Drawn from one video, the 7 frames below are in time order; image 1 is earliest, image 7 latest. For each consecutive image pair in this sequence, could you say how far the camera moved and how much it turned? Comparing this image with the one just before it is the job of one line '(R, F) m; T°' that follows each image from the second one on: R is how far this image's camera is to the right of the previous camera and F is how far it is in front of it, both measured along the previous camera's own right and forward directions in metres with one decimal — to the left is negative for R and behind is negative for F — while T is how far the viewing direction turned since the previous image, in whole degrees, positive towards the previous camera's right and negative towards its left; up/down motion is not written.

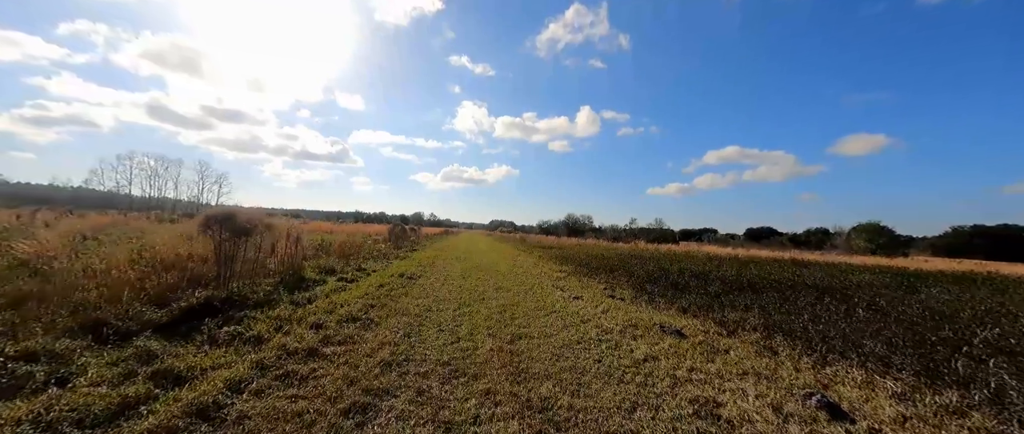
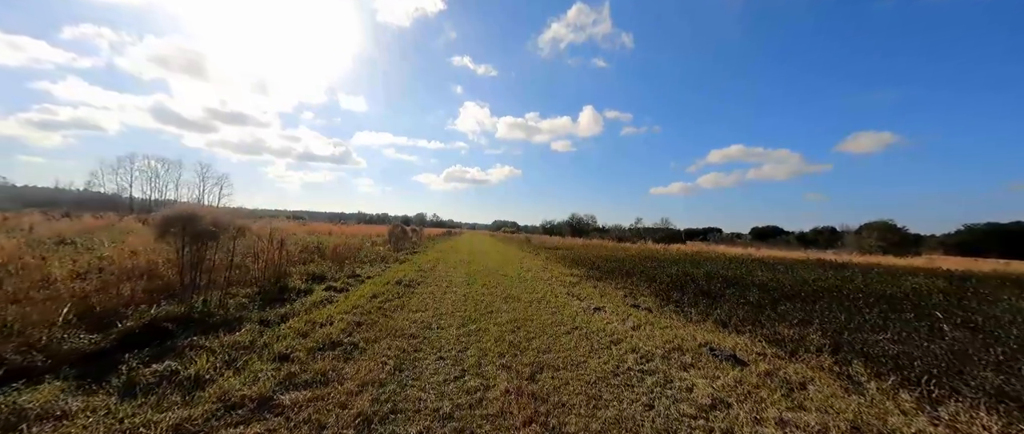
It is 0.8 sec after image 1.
(-0.2, +1.3) m; 0°
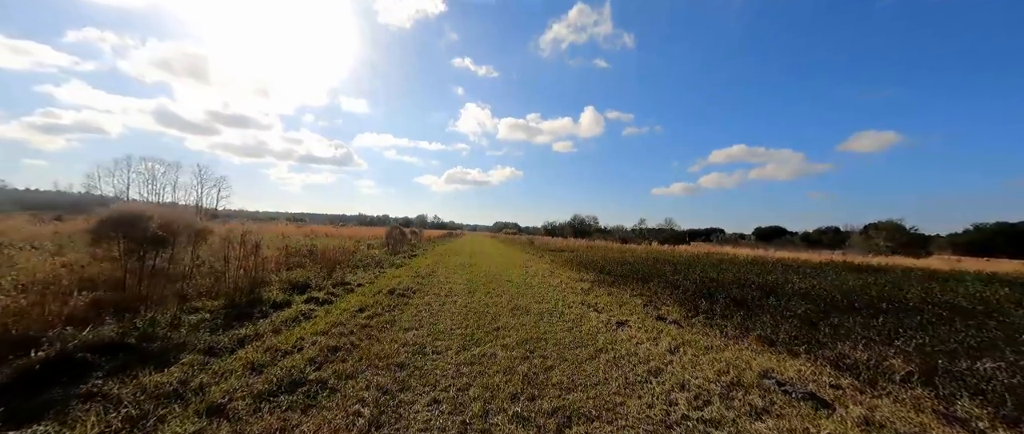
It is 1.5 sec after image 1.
(-0.2, +1.3) m; 0°
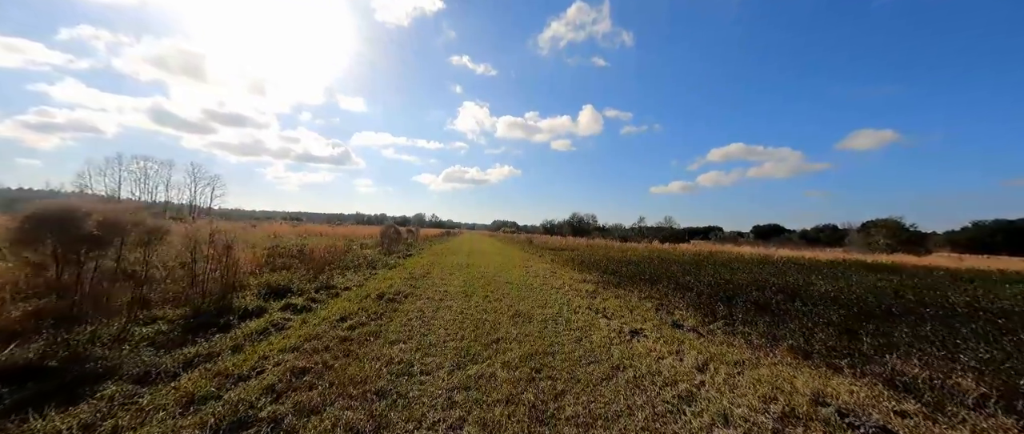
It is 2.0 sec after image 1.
(-0.1, +0.9) m; 0°
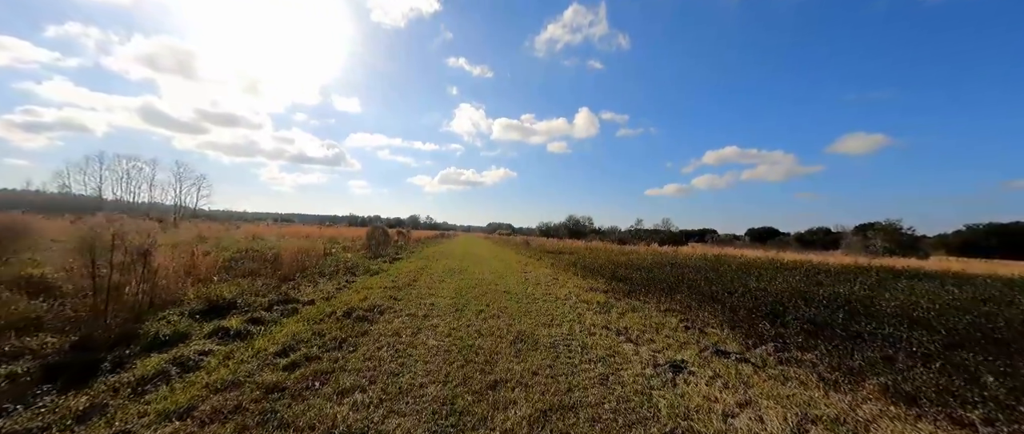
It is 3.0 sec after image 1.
(-0.1, +1.8) m; +1°
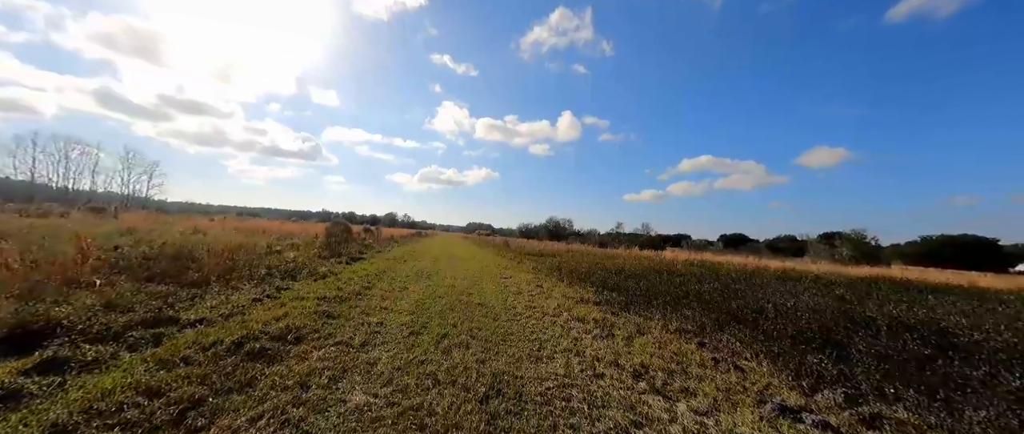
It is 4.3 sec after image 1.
(+0.1, +2.3) m; +3°
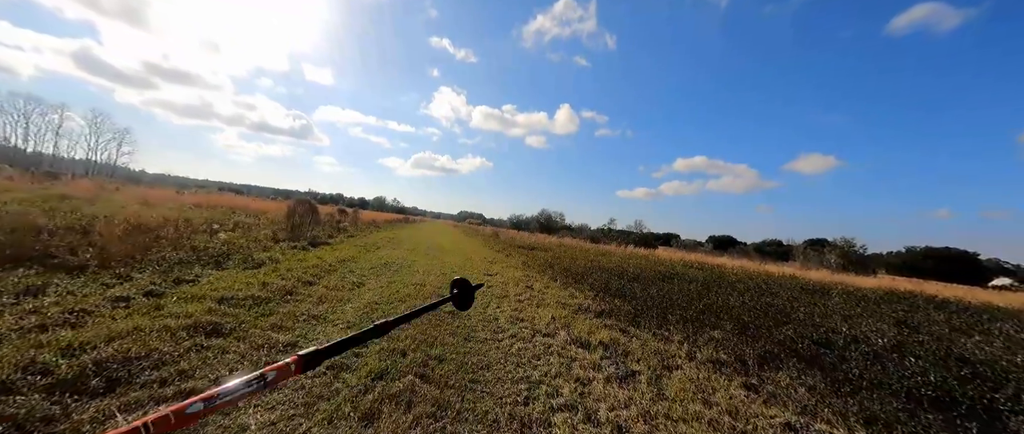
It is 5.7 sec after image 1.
(+0.1, +2.3) m; +1°
